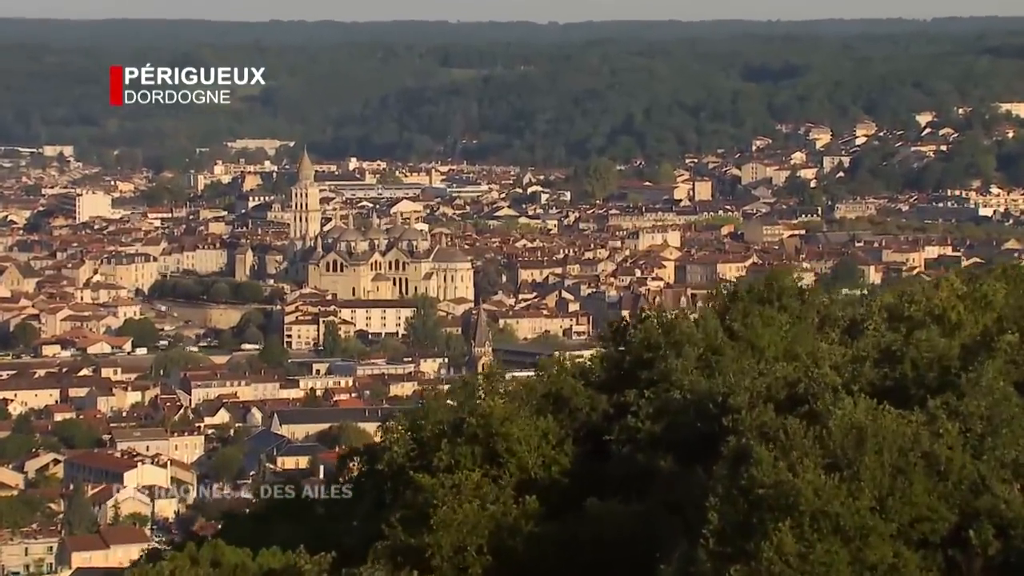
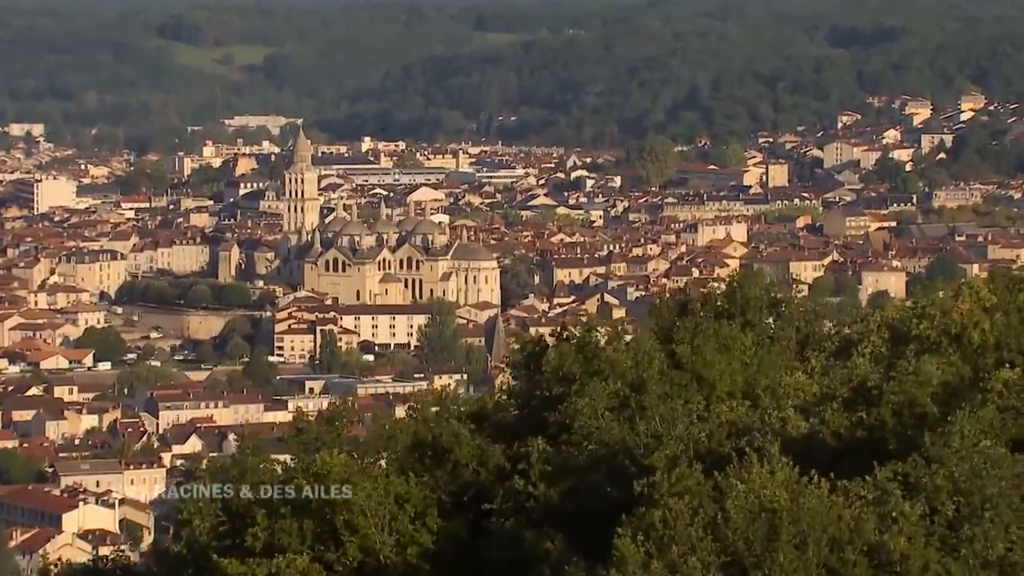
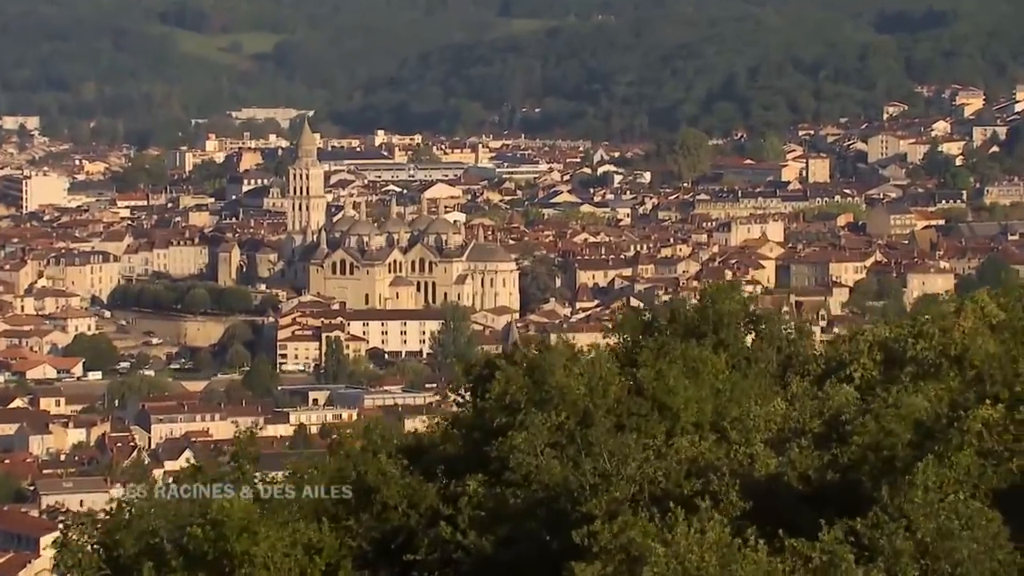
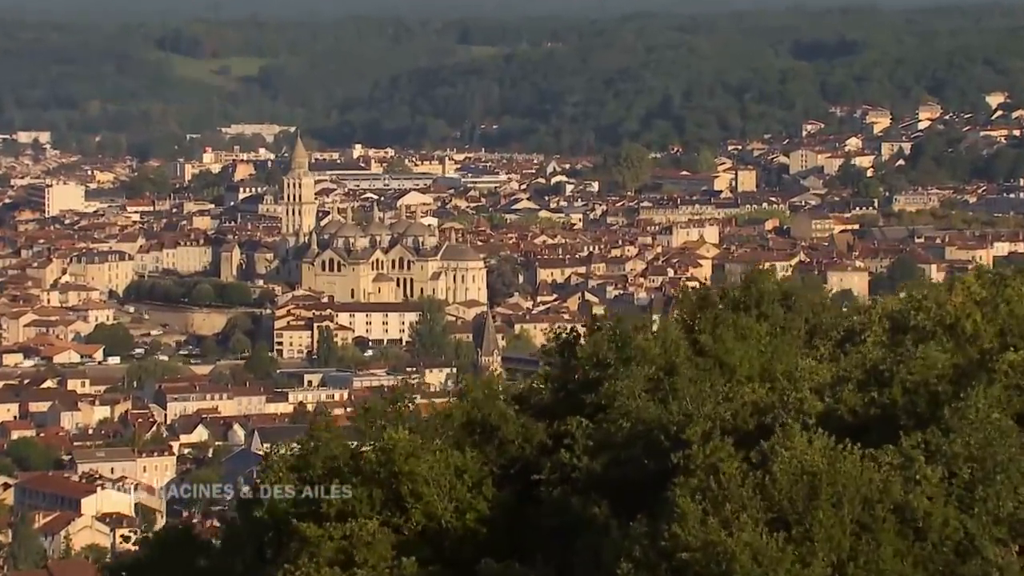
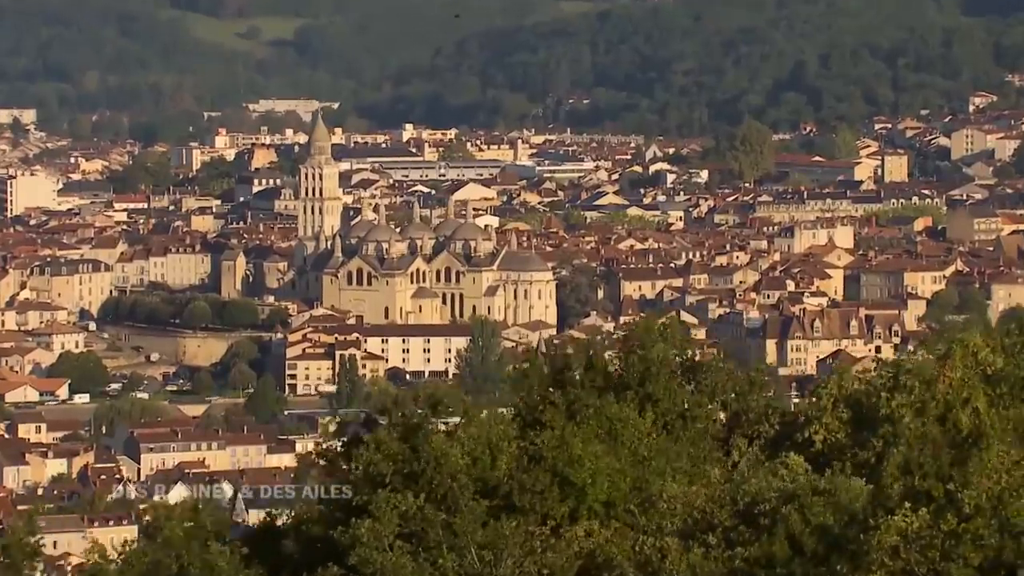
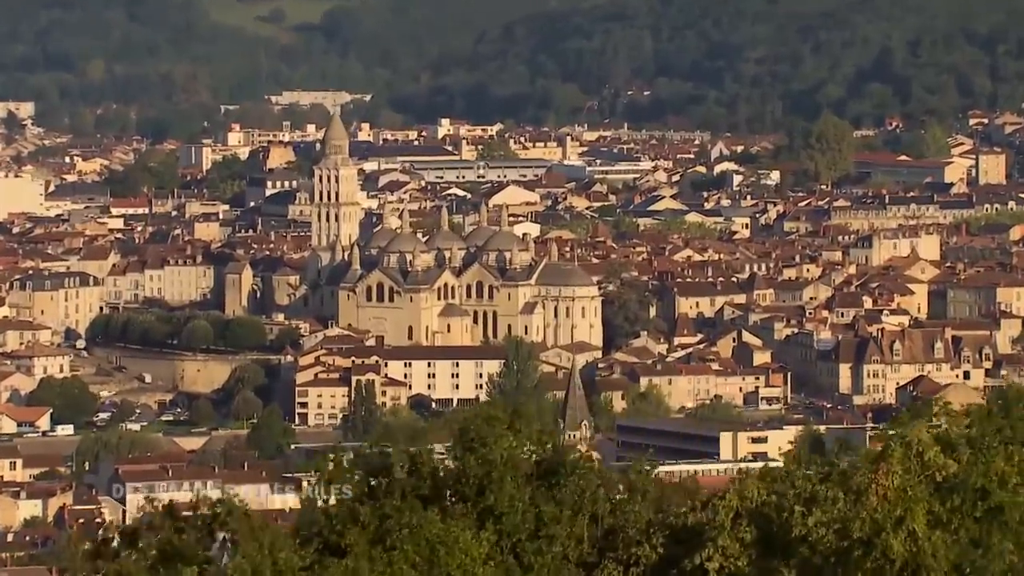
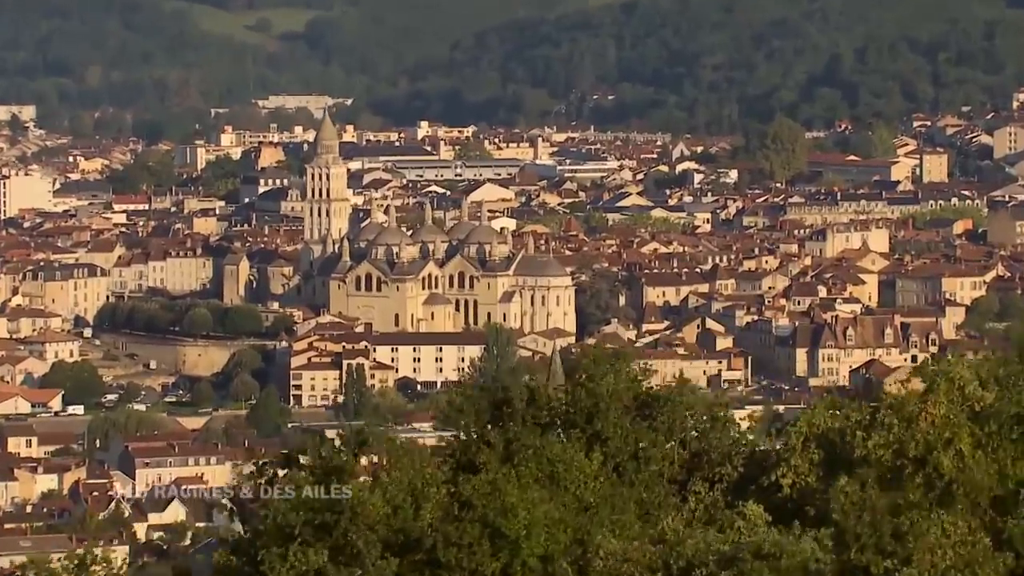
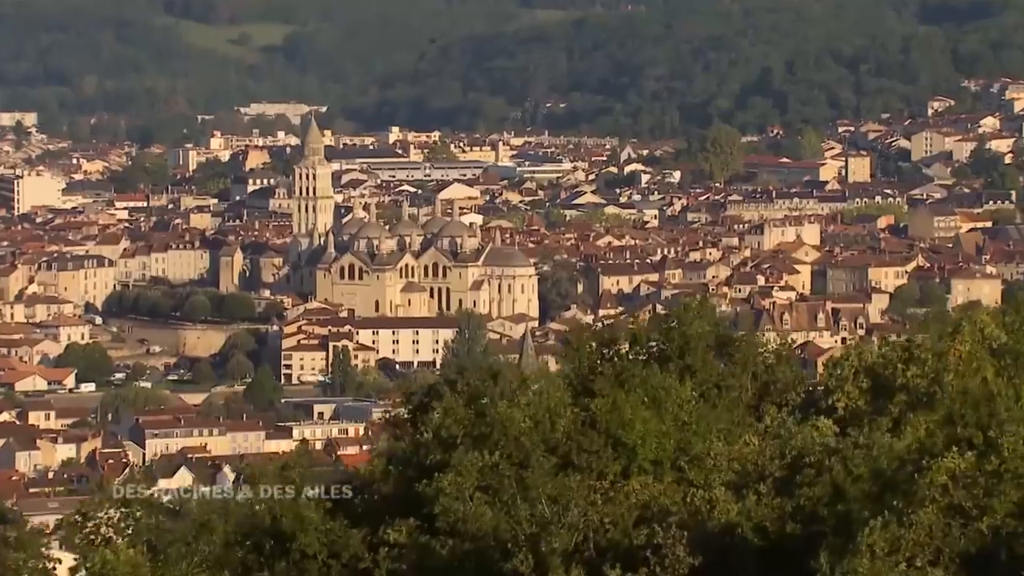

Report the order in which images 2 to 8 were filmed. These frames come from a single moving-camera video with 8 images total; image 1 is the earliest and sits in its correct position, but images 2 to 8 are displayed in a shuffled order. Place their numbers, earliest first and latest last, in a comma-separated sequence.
4, 2, 3, 8, 5, 7, 6
